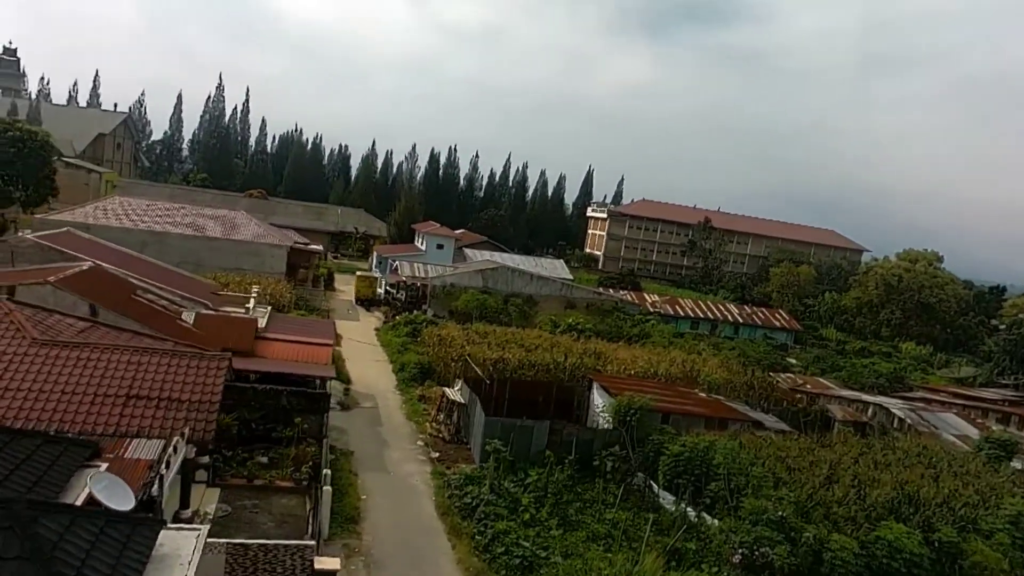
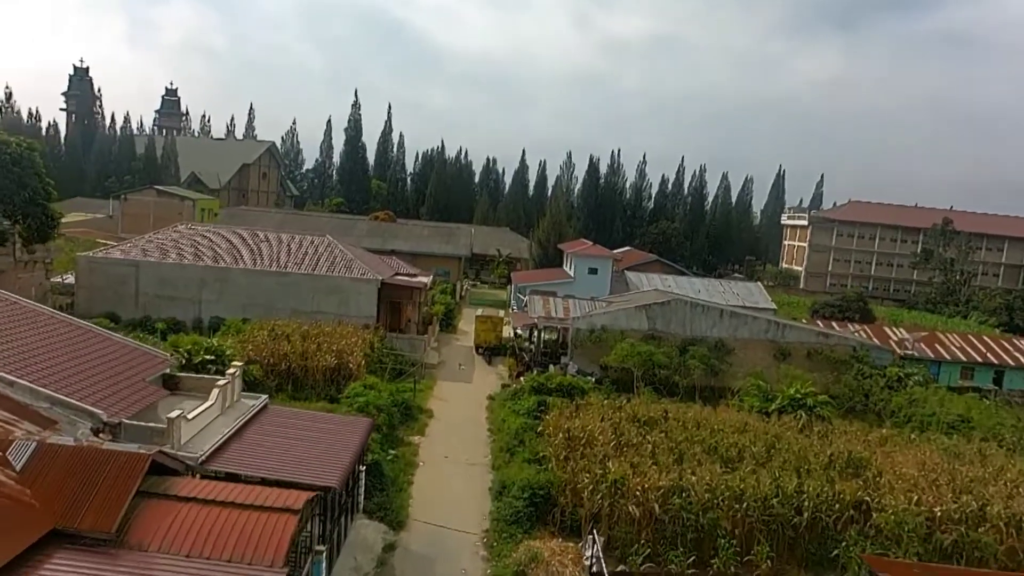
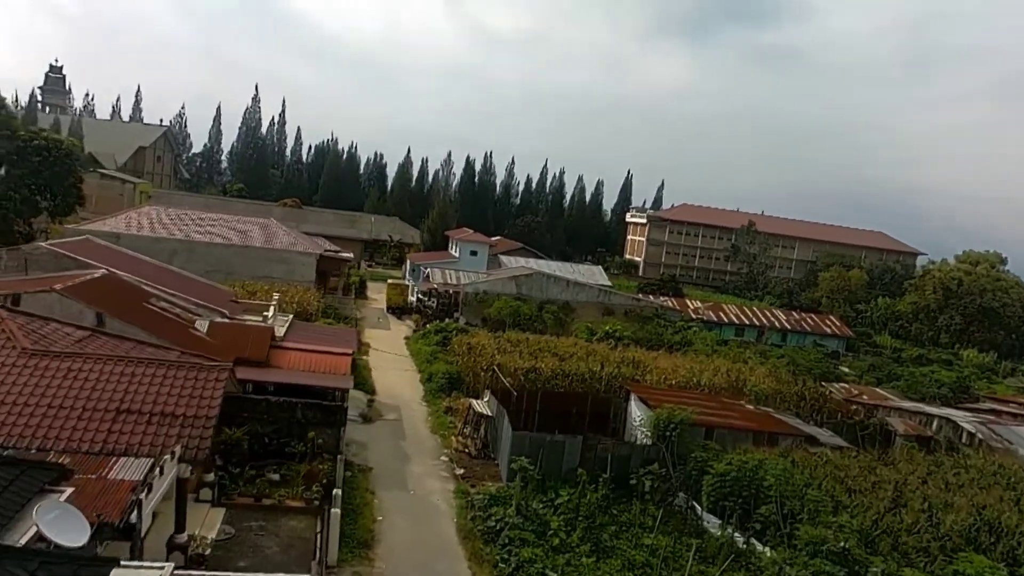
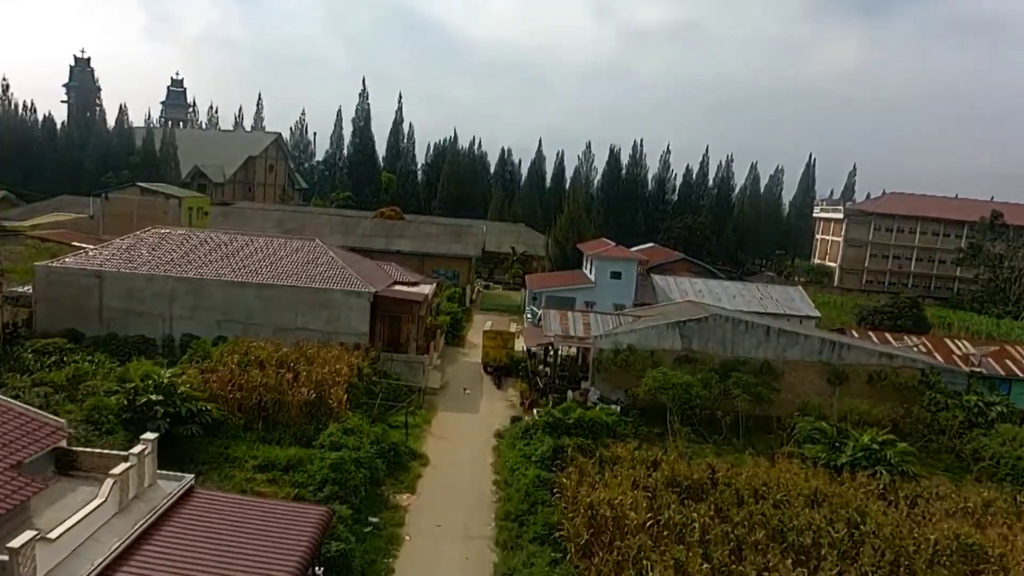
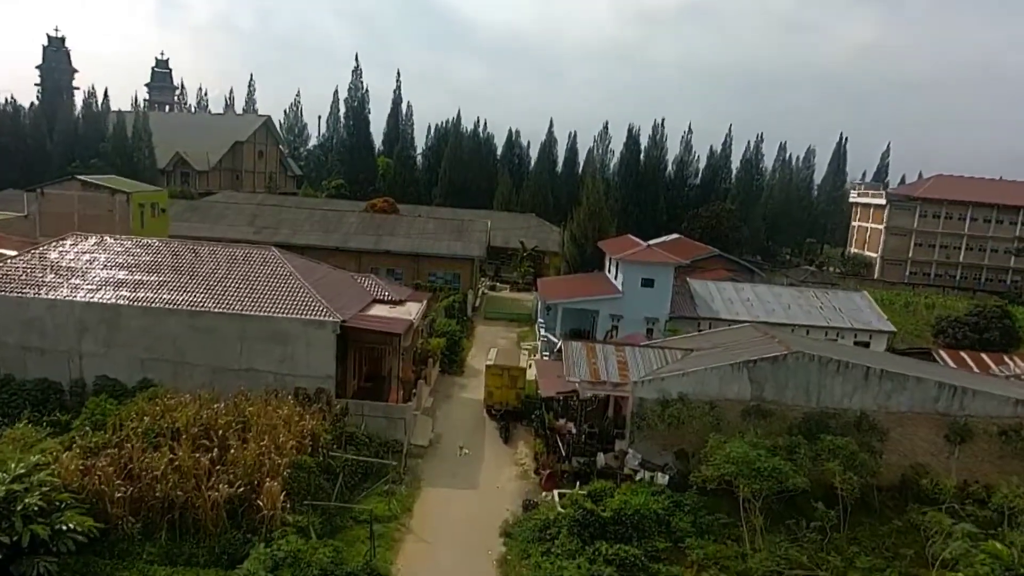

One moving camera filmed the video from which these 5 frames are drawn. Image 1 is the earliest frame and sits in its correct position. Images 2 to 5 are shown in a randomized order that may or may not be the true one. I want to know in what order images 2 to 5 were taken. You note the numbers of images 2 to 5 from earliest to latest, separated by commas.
3, 2, 4, 5
